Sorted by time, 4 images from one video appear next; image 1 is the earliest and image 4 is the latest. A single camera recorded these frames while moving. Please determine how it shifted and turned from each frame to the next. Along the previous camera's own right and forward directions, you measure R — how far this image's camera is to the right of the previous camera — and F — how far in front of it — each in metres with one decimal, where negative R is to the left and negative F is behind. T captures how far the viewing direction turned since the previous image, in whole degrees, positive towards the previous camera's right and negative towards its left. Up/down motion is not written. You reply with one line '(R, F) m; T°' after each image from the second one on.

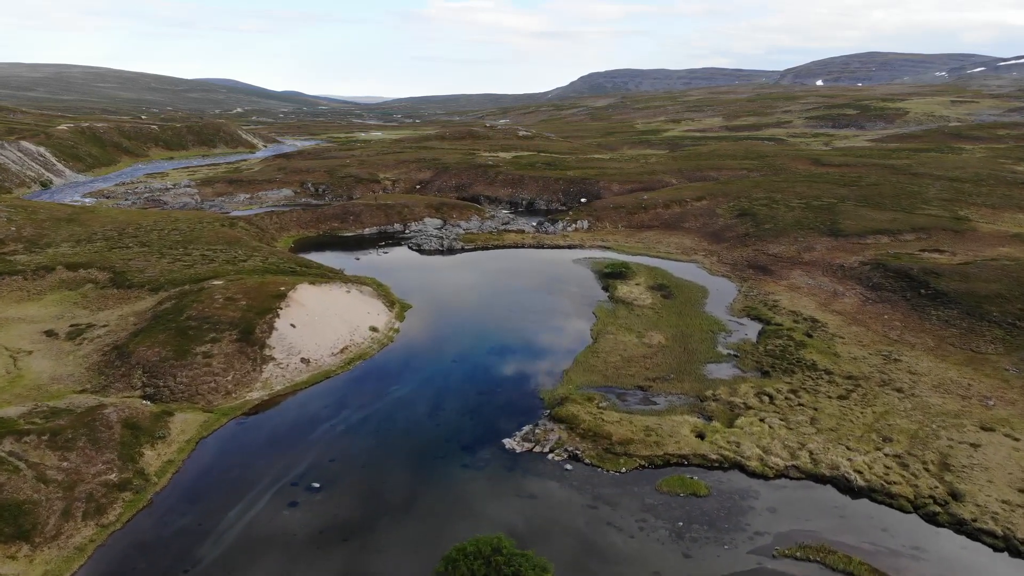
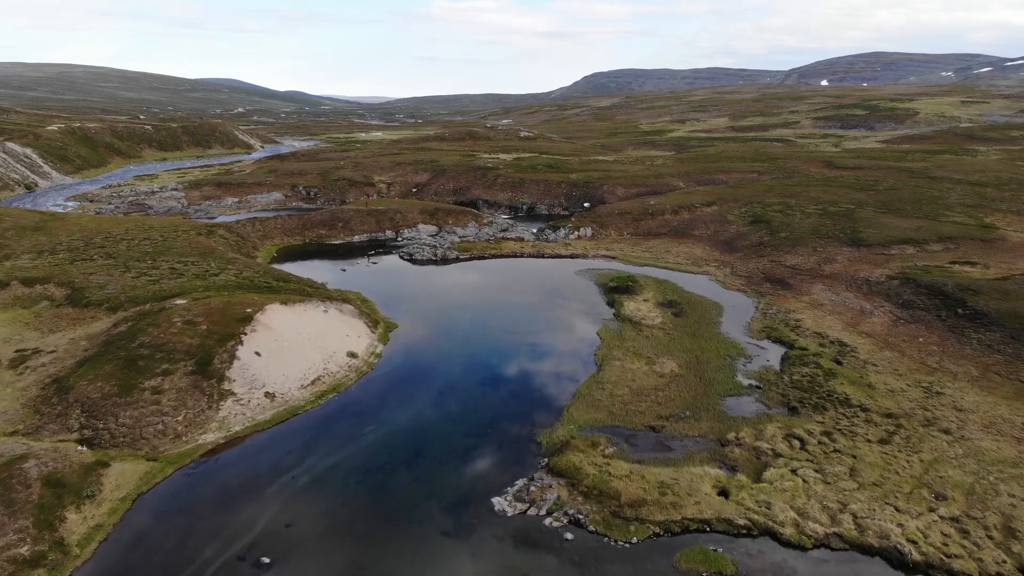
(+0.4, +4.0) m; 0°
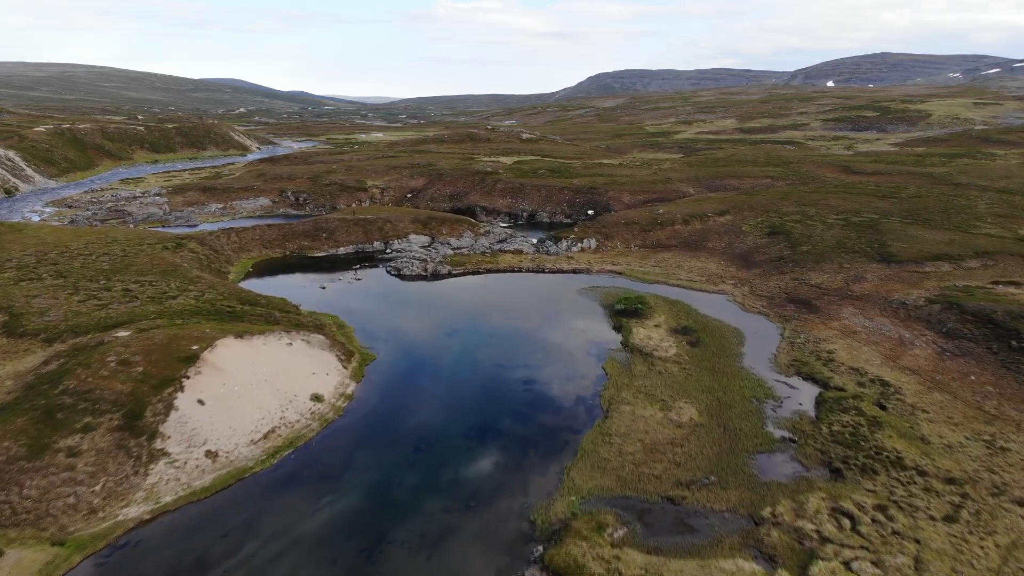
(+0.5, +4.8) m; 0°
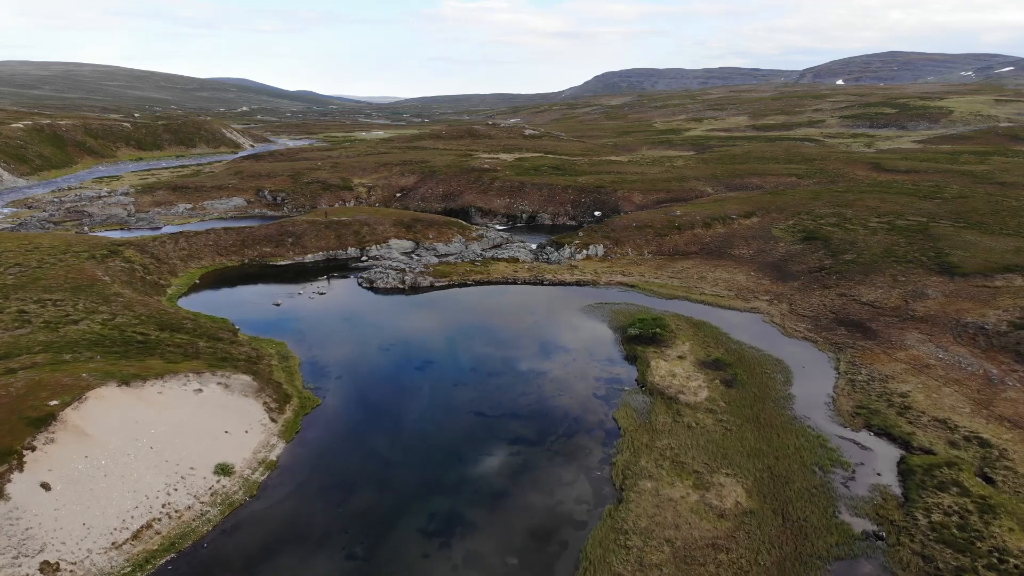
(+0.9, +7.7) m; -1°
